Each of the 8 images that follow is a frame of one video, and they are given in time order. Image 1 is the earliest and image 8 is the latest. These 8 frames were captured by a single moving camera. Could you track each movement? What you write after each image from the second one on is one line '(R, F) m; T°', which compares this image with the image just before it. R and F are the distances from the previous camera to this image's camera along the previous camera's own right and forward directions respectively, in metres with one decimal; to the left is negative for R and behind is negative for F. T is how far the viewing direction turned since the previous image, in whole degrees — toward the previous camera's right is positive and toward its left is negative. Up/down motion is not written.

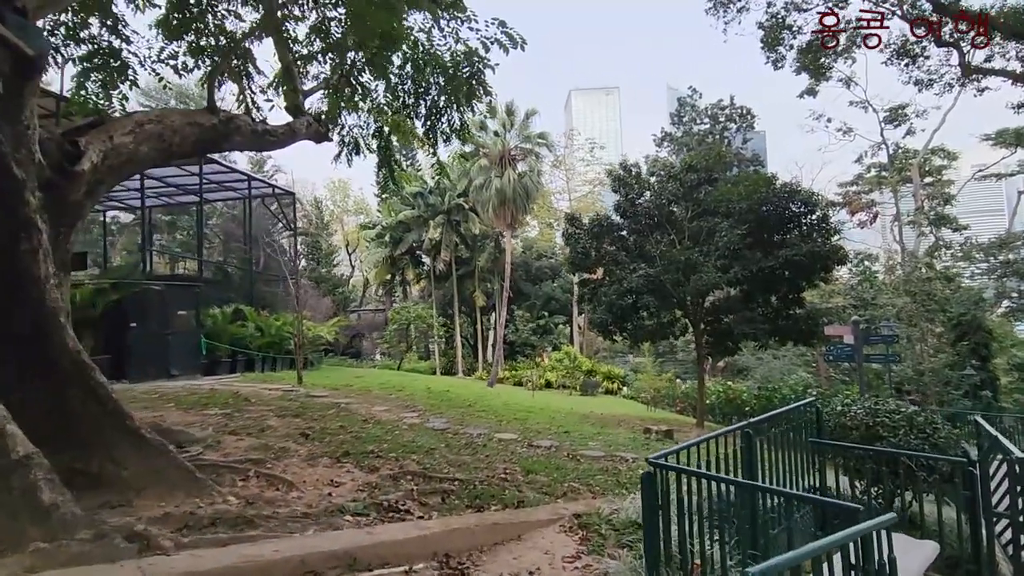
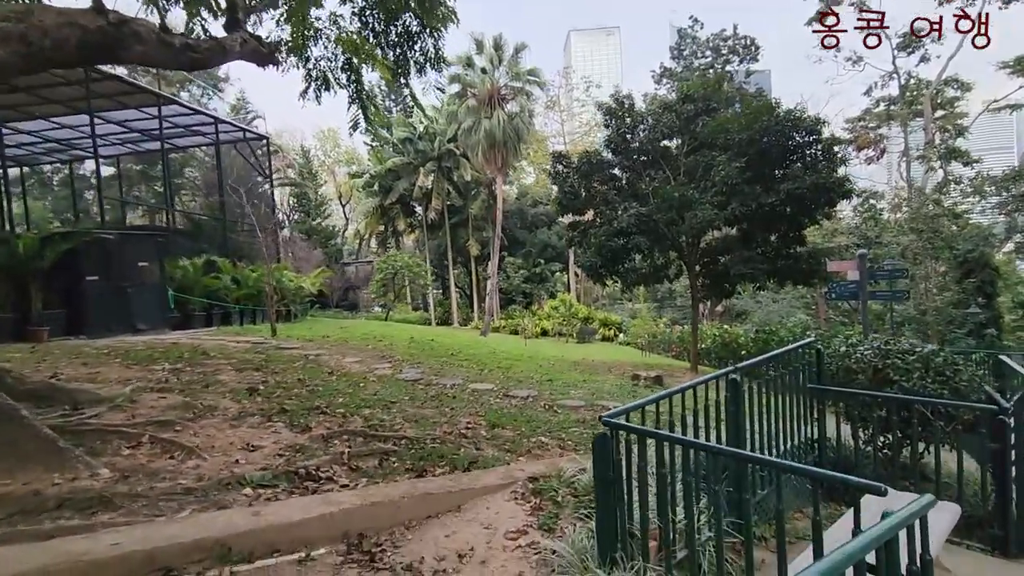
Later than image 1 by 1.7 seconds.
(+0.3, +0.6) m; 0°
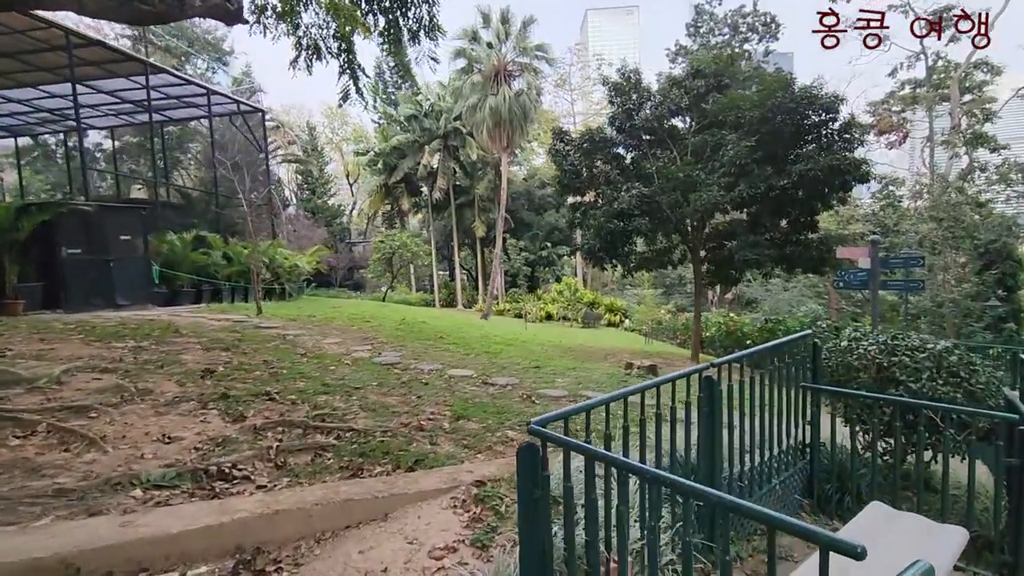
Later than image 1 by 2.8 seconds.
(+0.3, +0.4) m; -1°
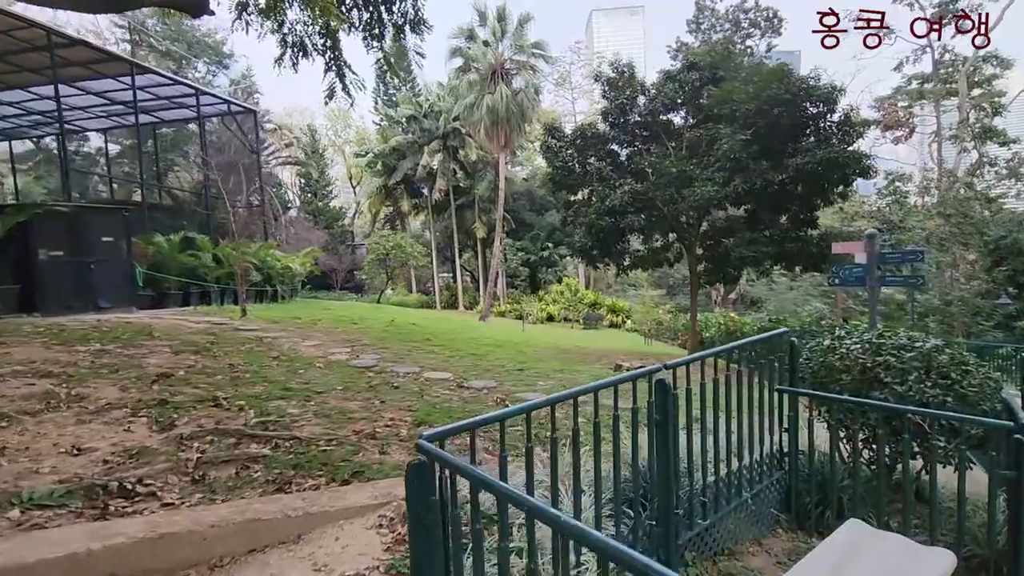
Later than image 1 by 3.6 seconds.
(+0.3, +0.3) m; -1°
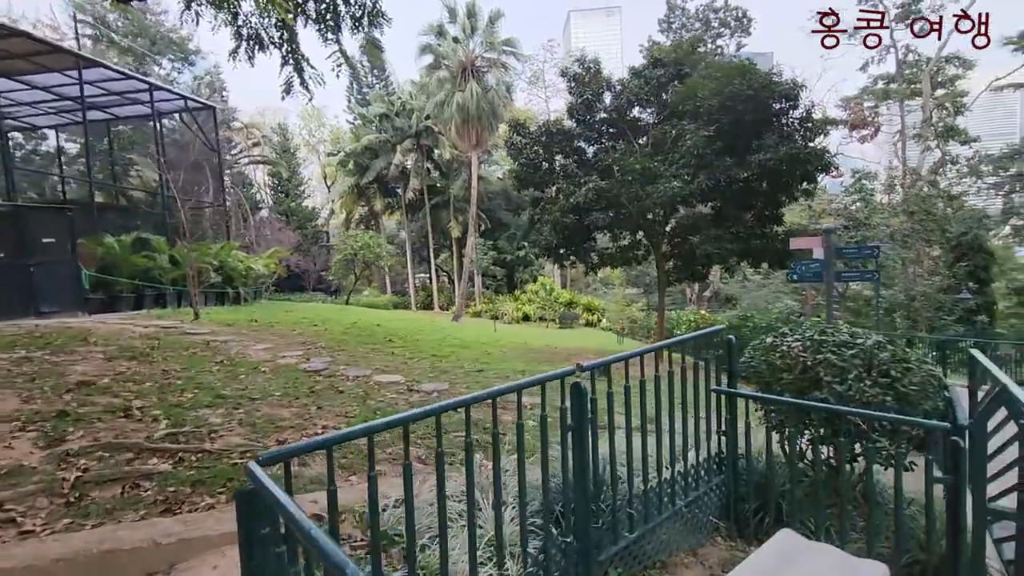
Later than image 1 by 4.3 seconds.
(+0.3, +0.2) m; +2°
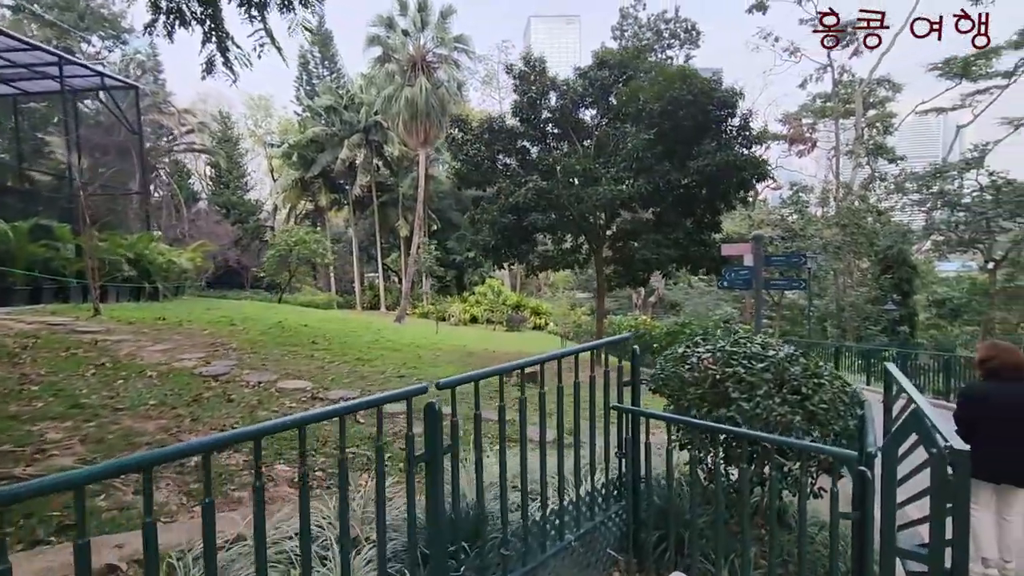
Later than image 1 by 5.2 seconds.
(+0.3, +0.3) m; +5°
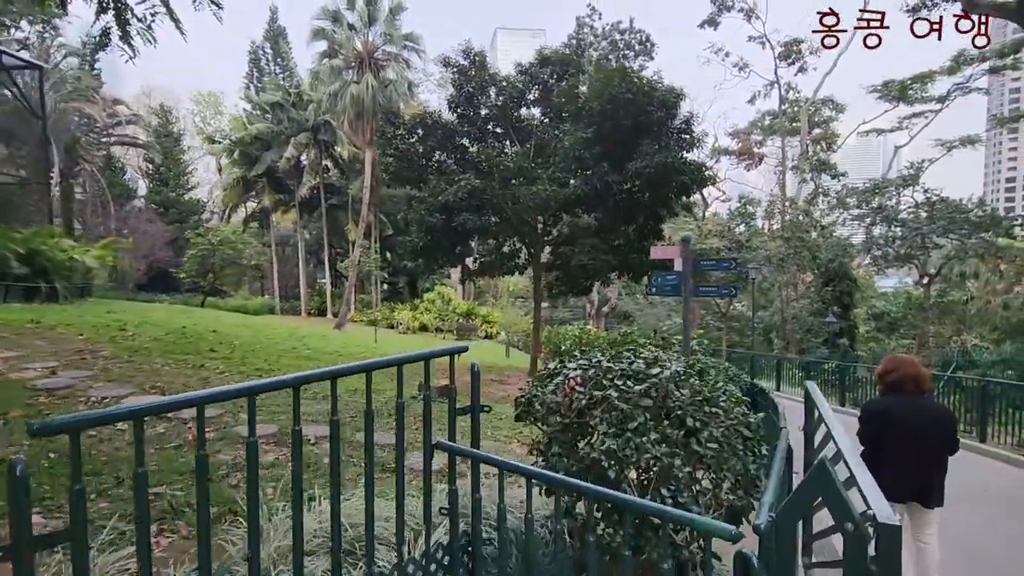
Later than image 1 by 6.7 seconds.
(+0.5, +0.6) m; +4°
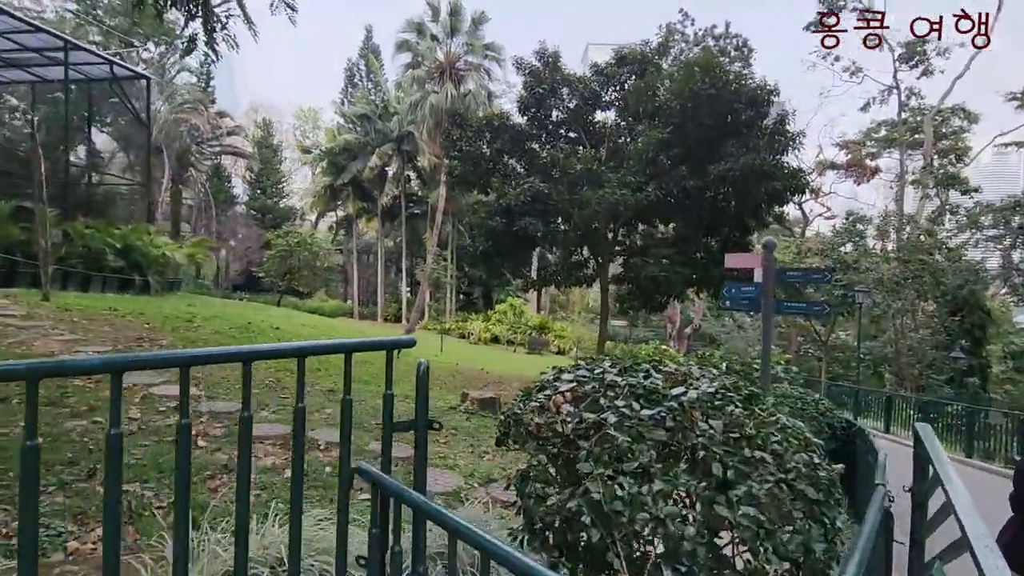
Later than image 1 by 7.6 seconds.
(+0.3, +0.6) m; -9°
